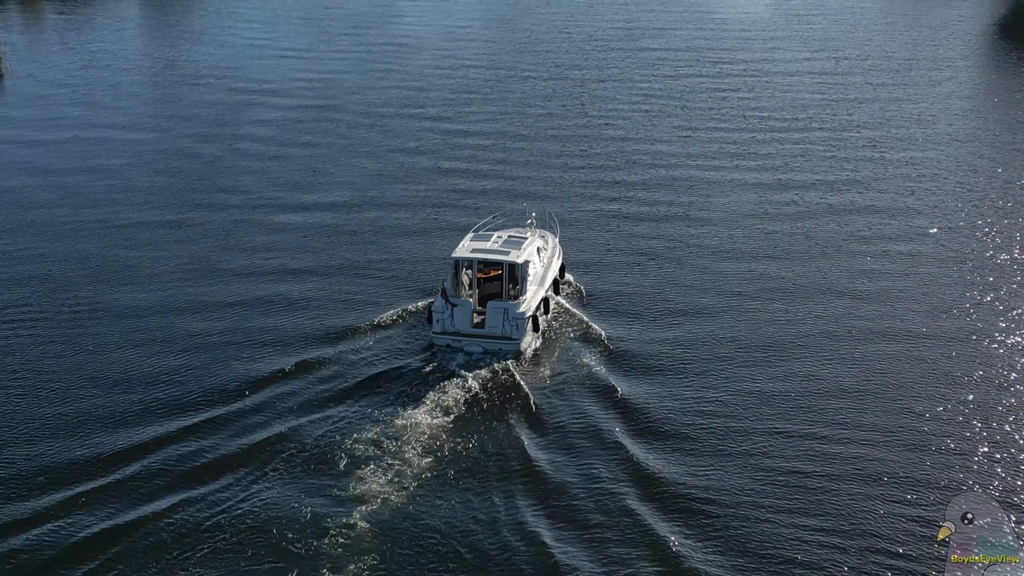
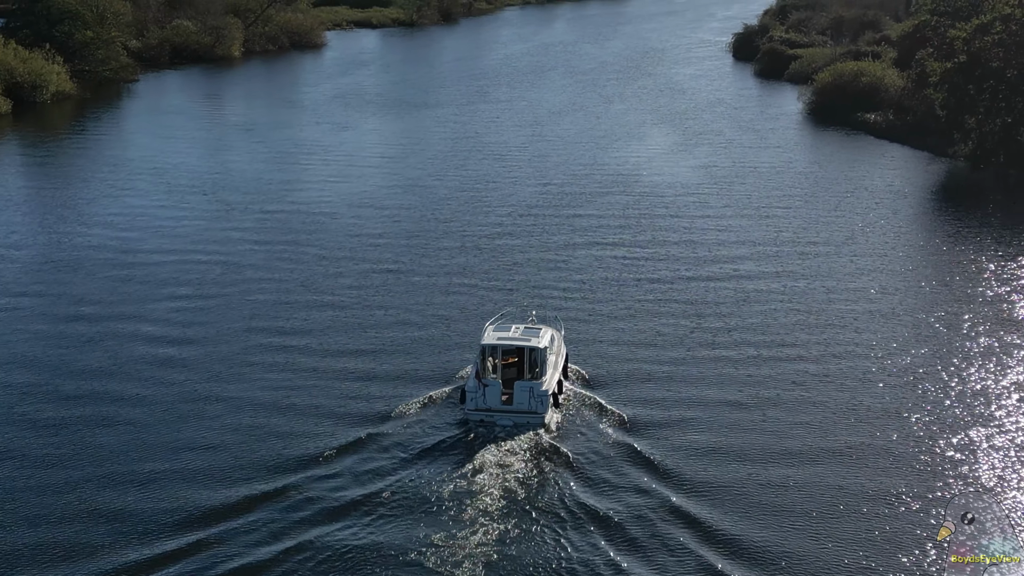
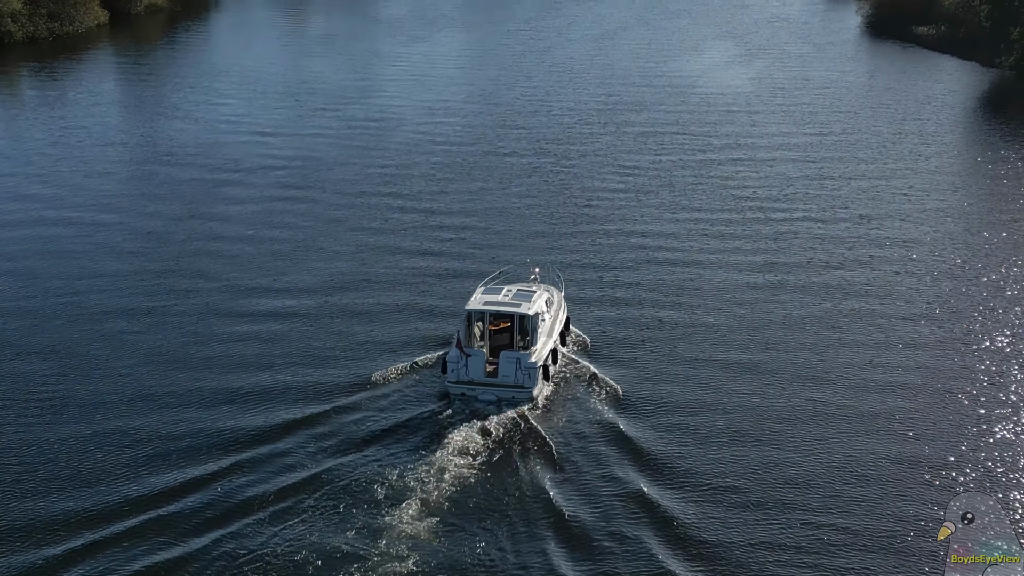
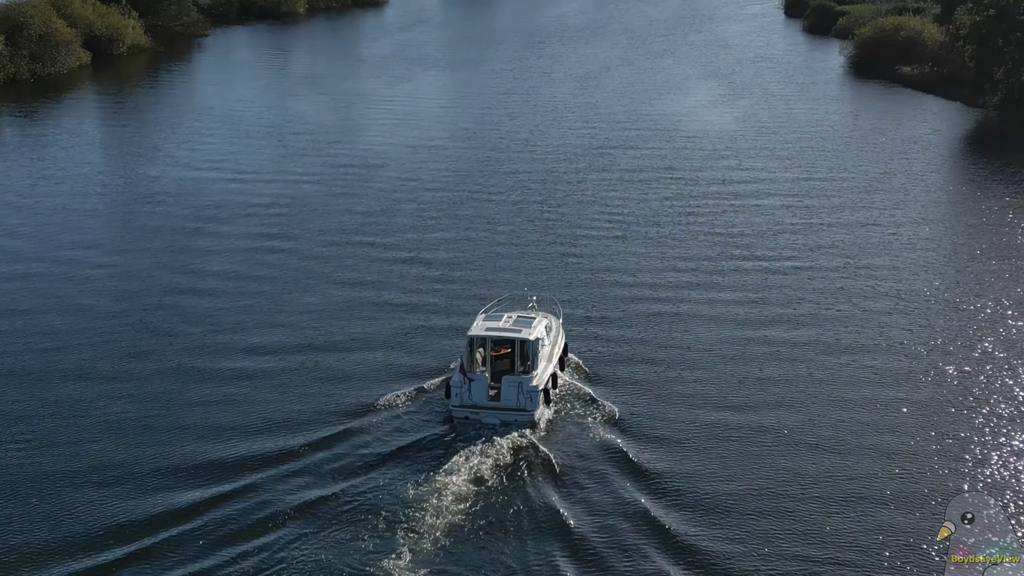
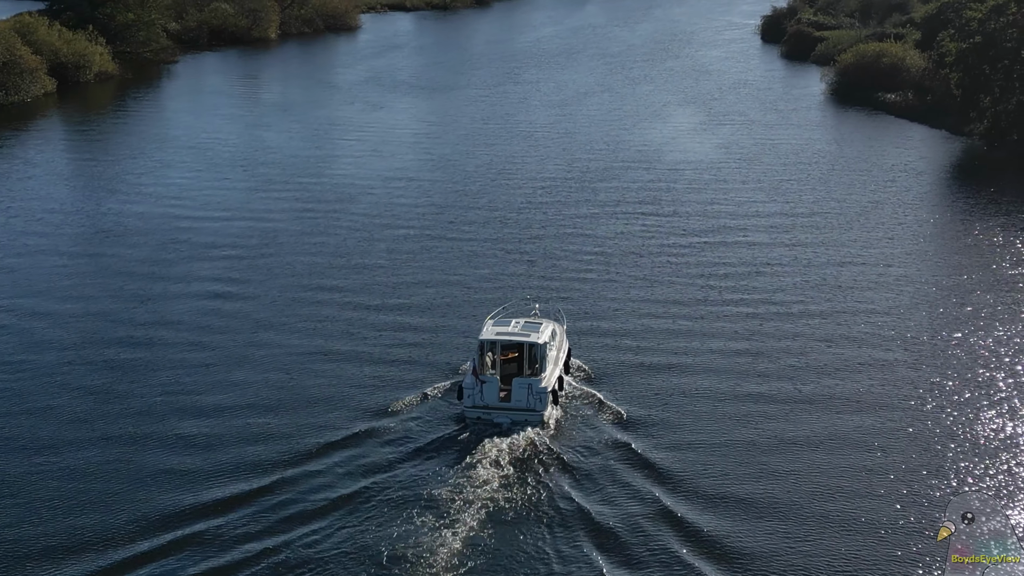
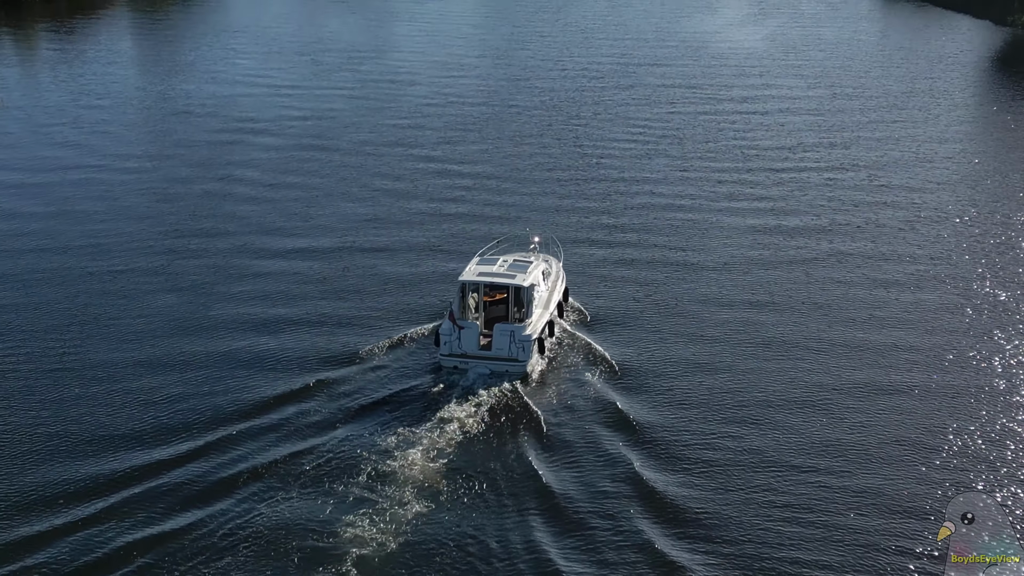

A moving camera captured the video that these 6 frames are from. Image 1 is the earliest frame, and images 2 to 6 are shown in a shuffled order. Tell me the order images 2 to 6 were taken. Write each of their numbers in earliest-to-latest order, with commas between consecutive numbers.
6, 3, 4, 5, 2
